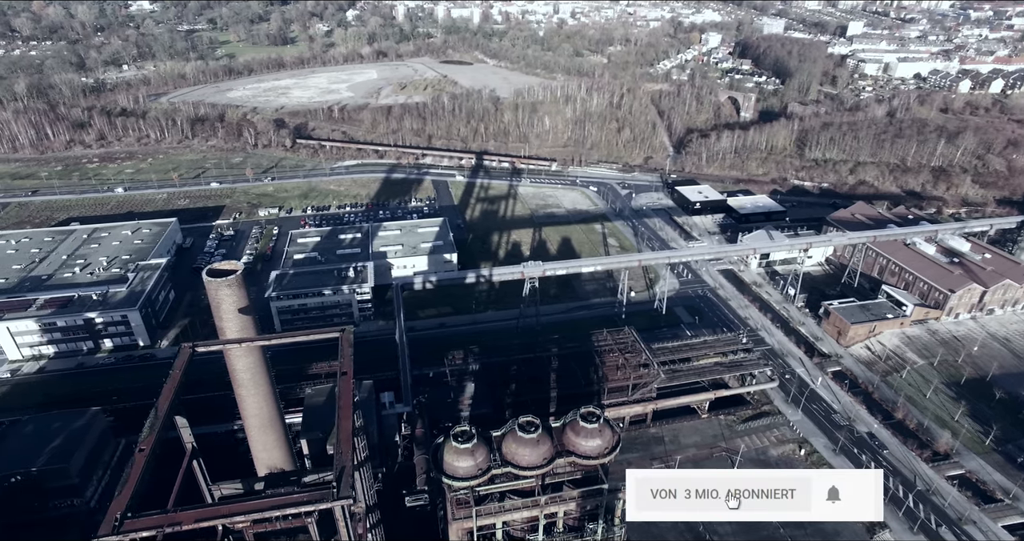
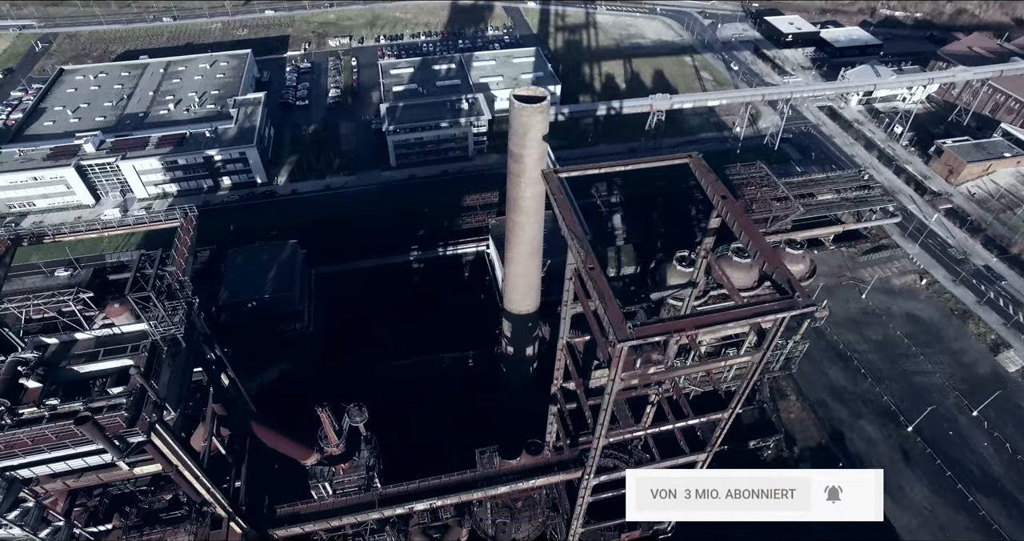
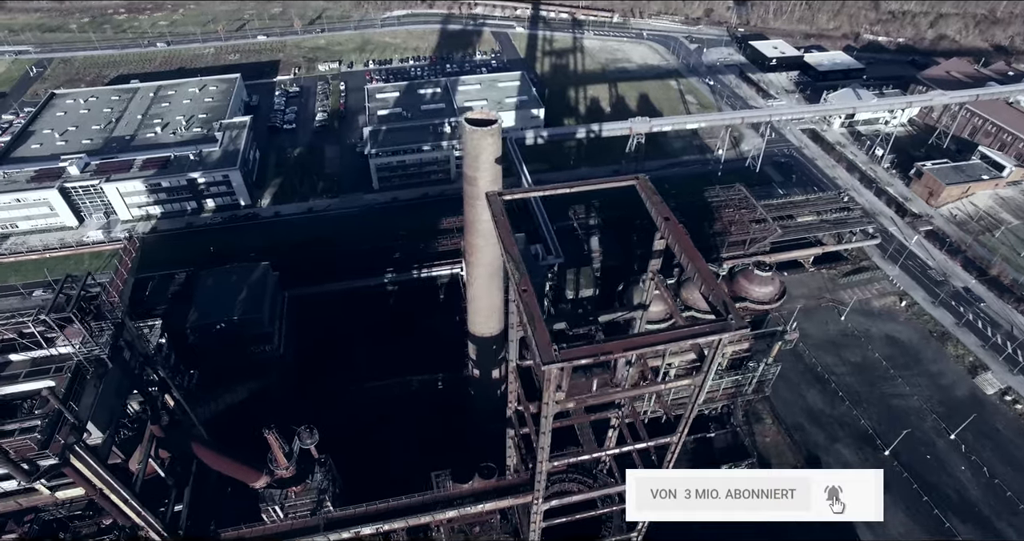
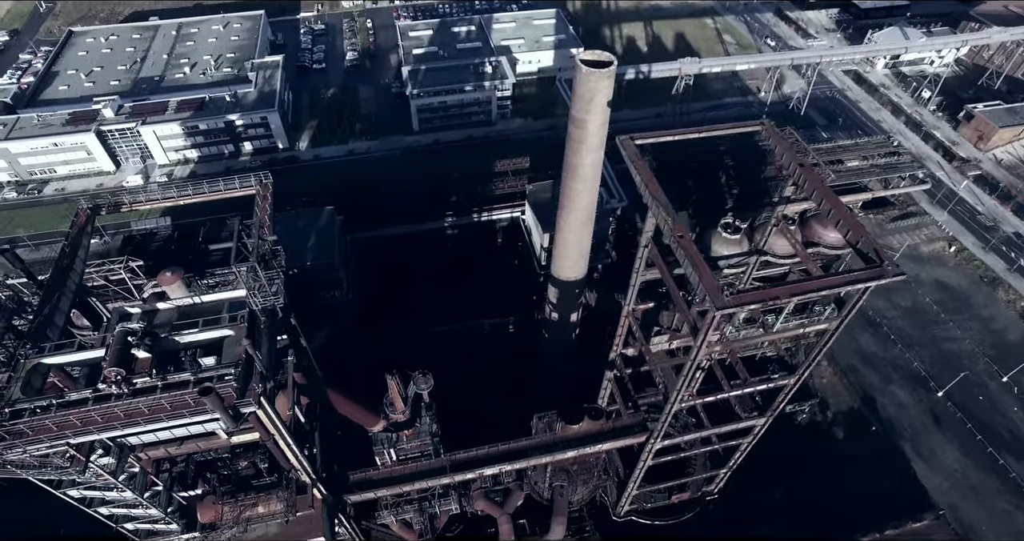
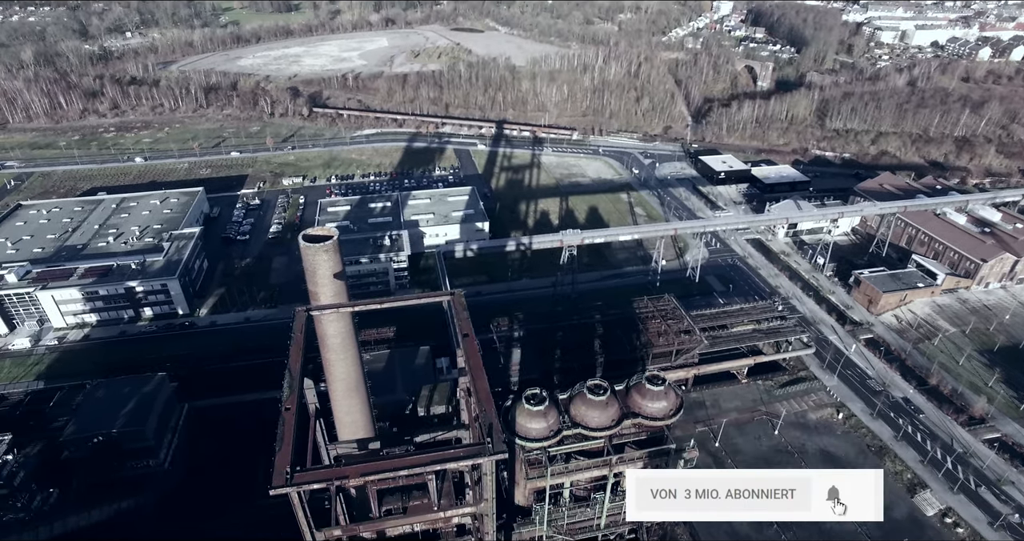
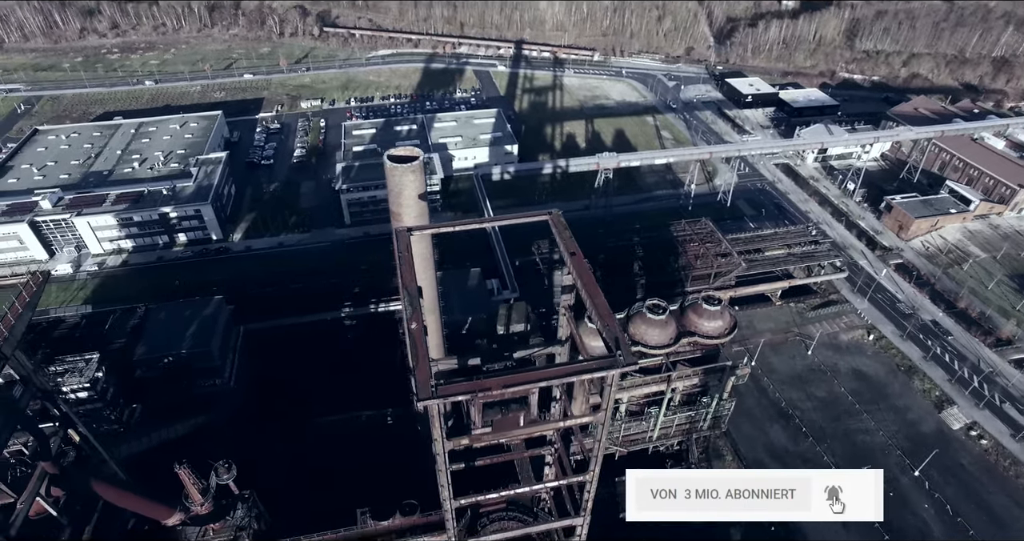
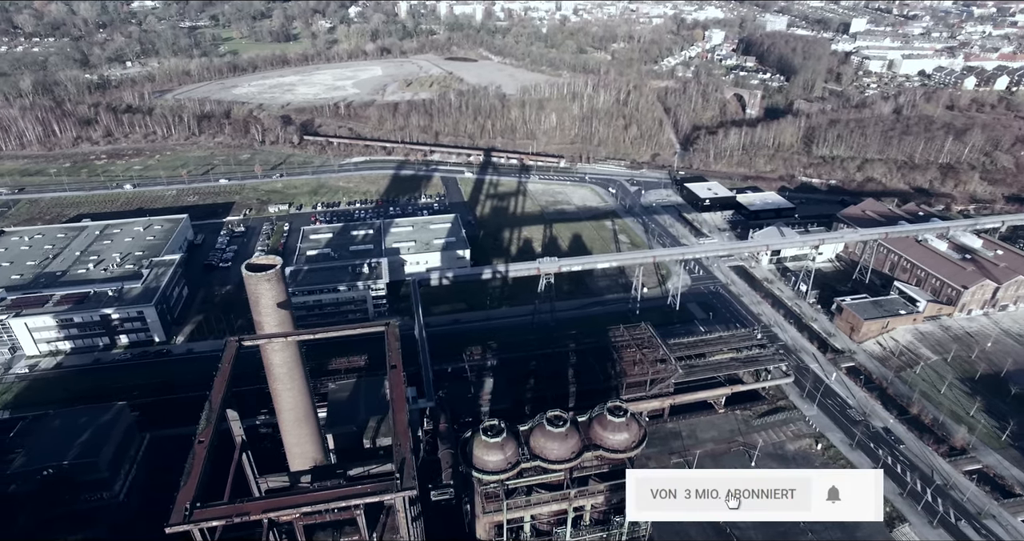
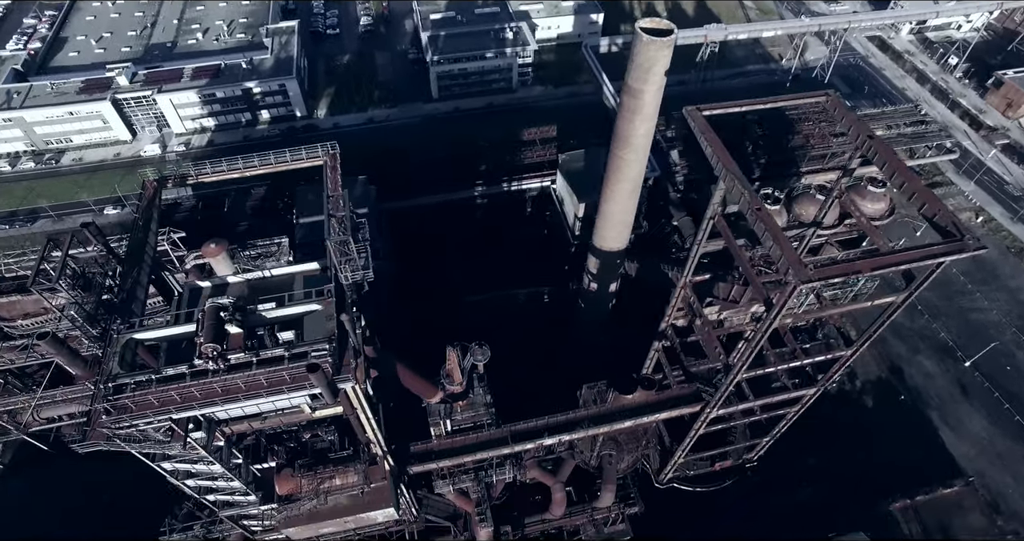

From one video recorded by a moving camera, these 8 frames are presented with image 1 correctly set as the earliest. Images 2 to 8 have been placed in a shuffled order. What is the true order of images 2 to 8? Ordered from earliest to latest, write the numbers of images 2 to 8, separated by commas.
7, 5, 6, 3, 2, 4, 8
